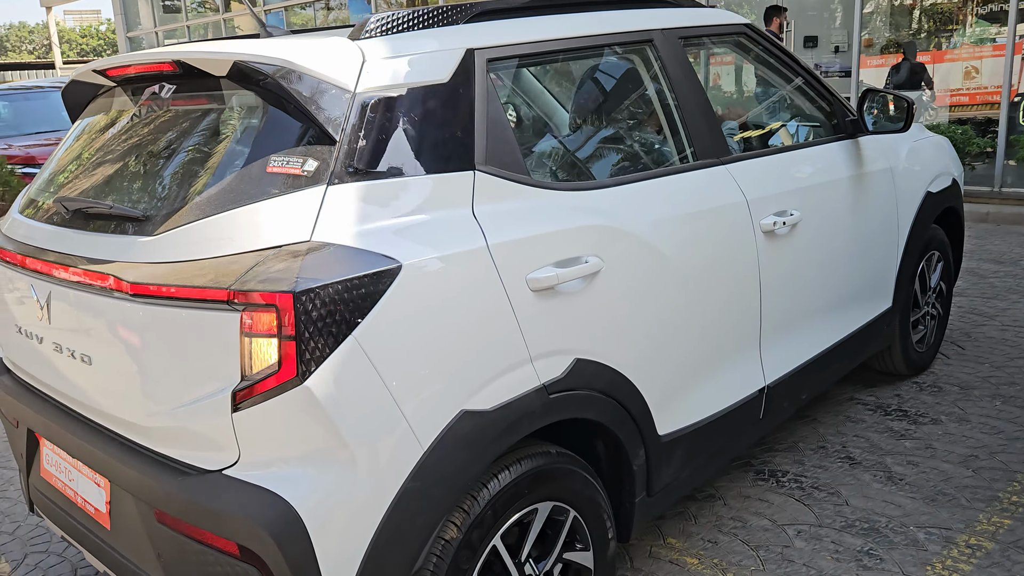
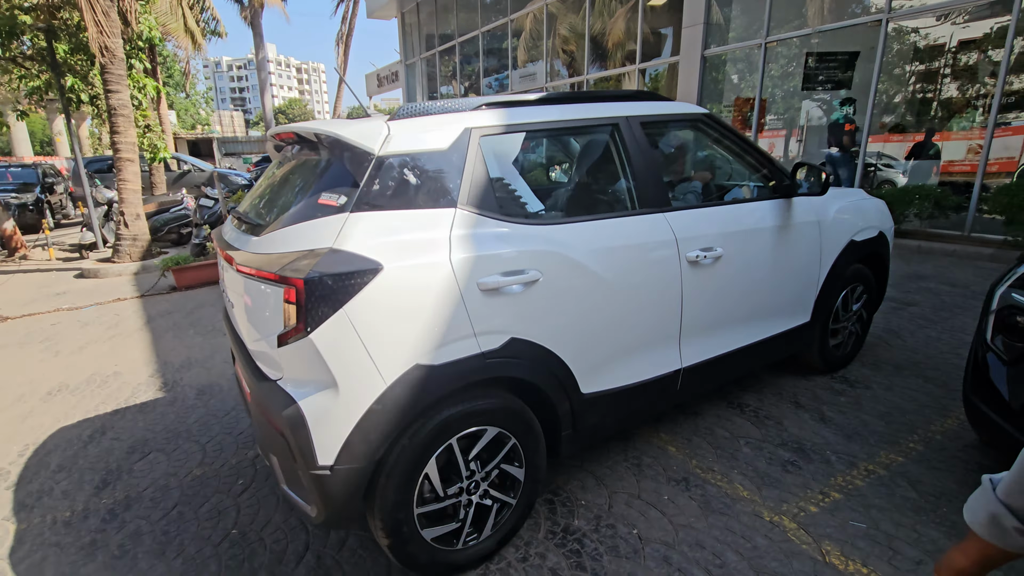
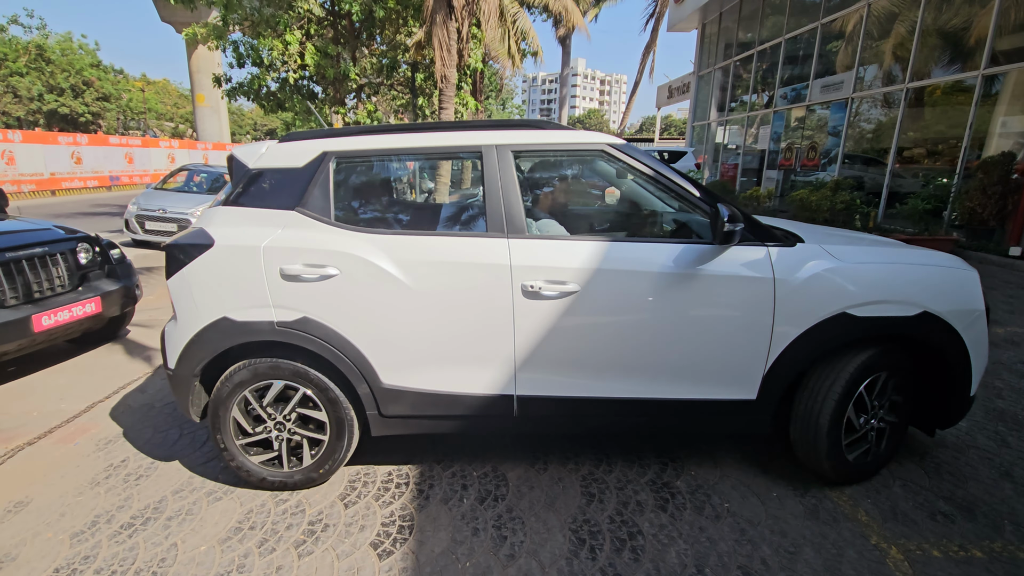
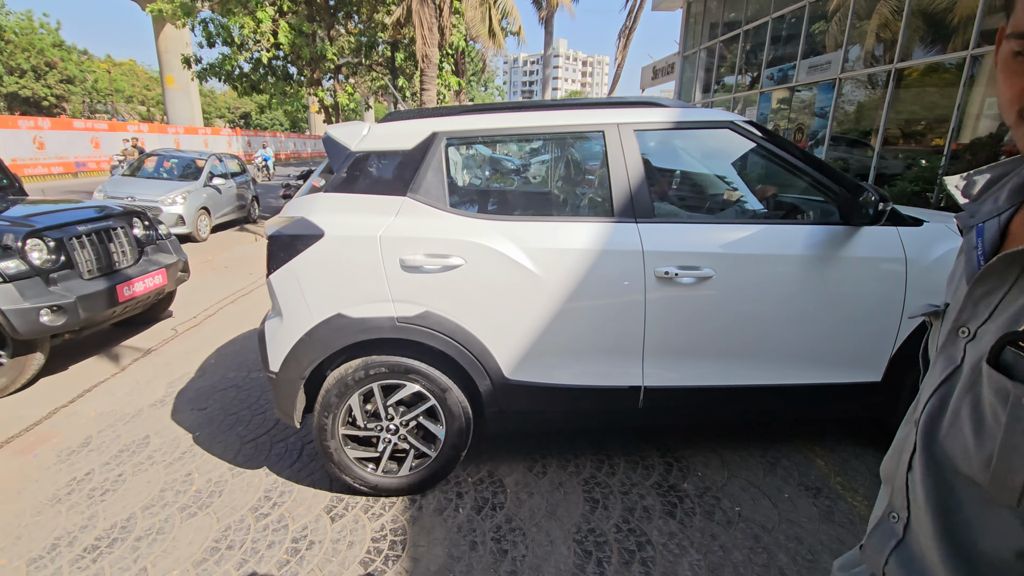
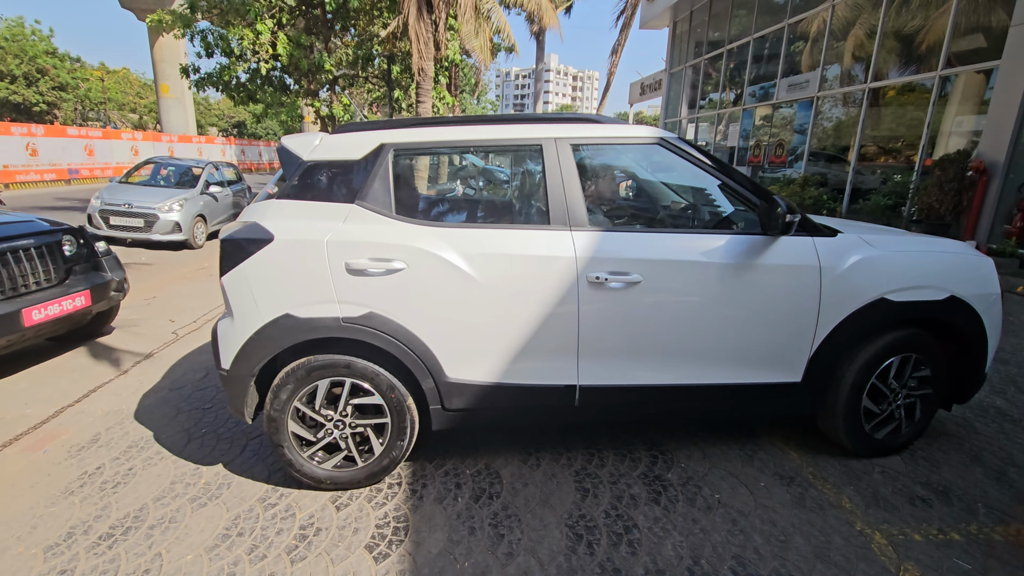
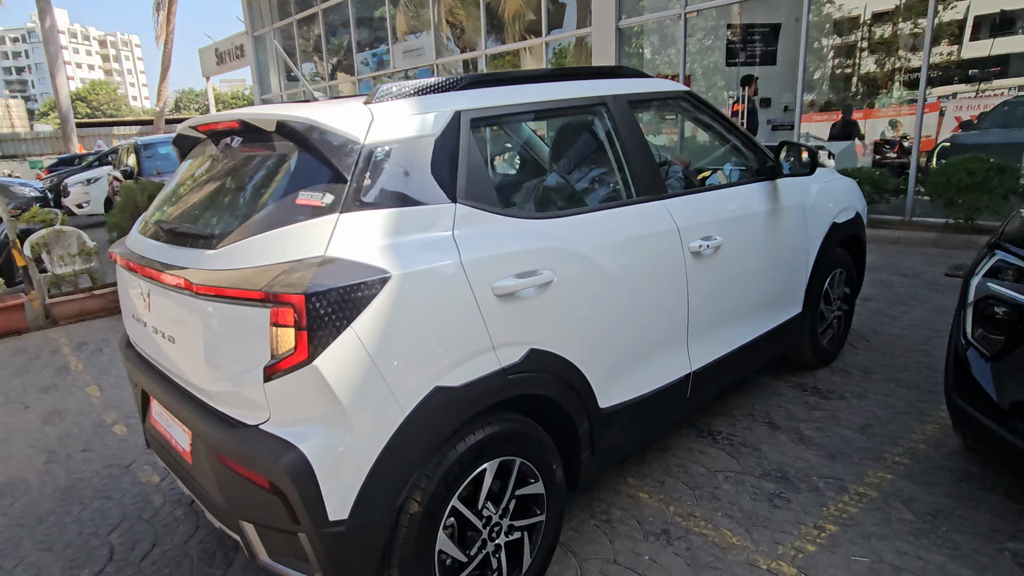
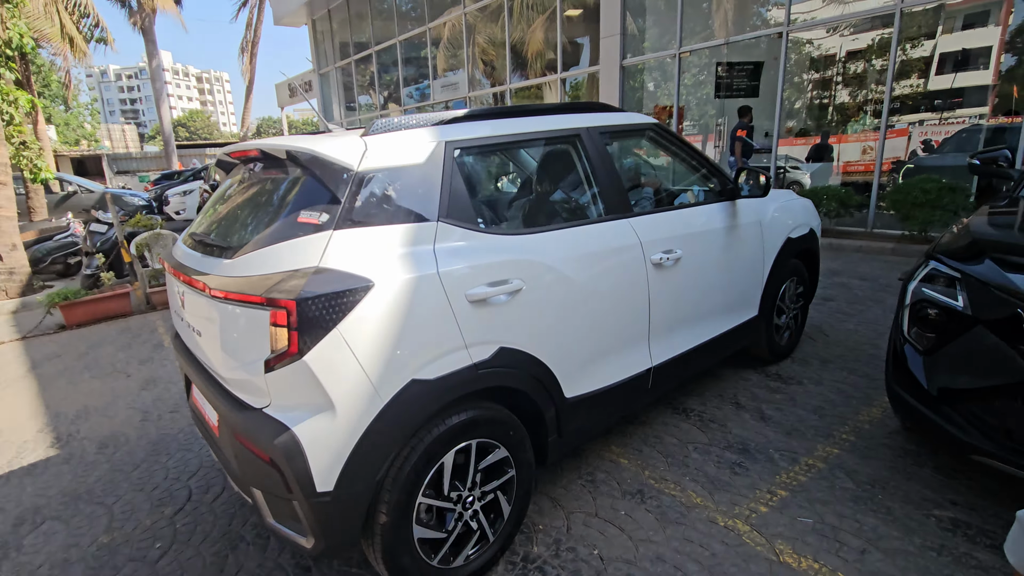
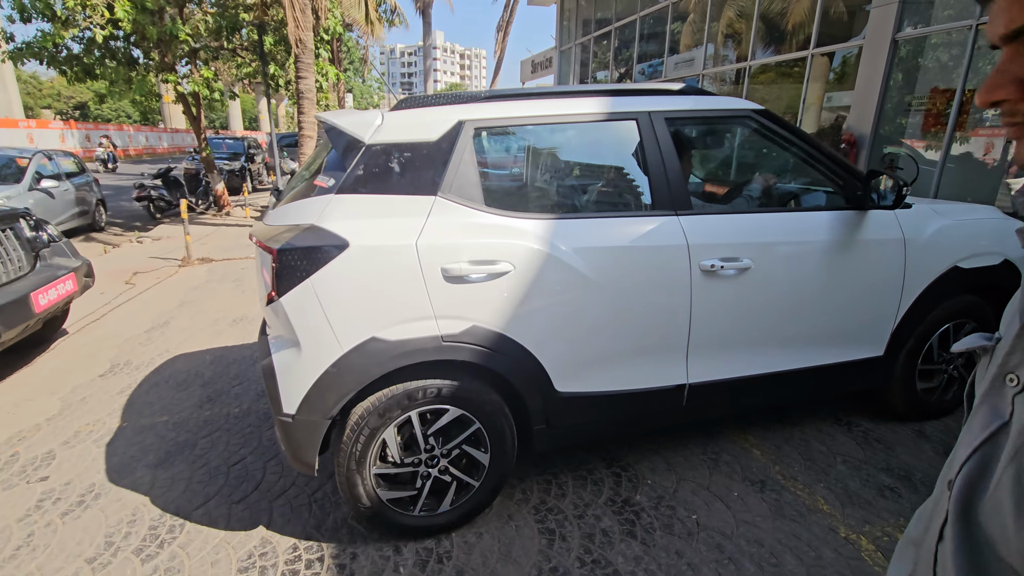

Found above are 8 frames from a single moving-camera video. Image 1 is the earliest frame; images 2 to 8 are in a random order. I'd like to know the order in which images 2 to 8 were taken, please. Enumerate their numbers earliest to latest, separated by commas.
6, 7, 2, 8, 4, 5, 3
